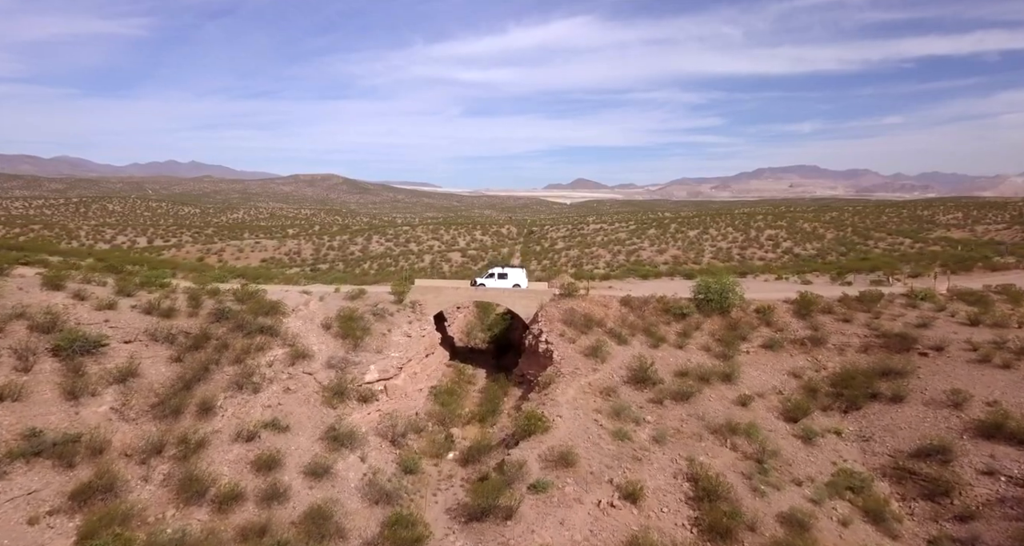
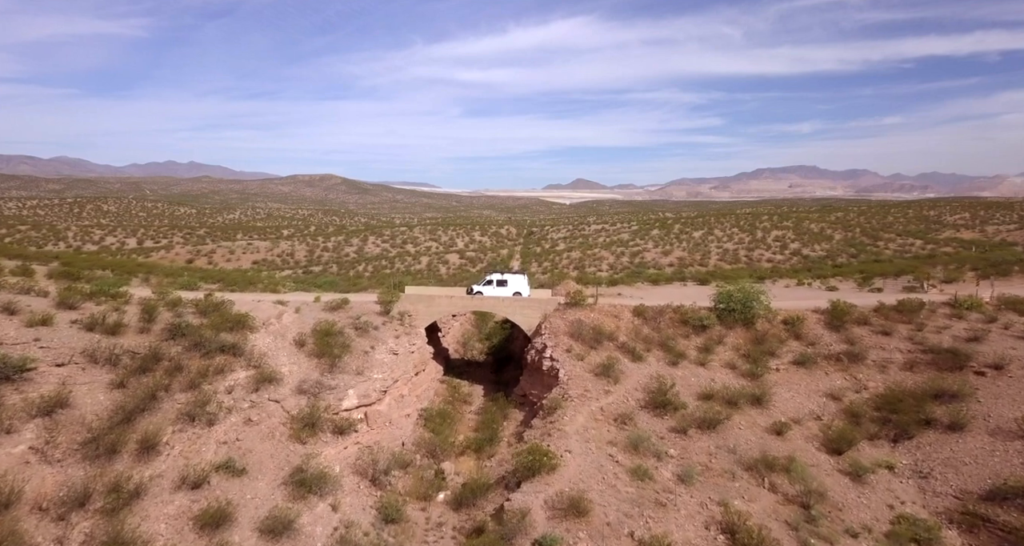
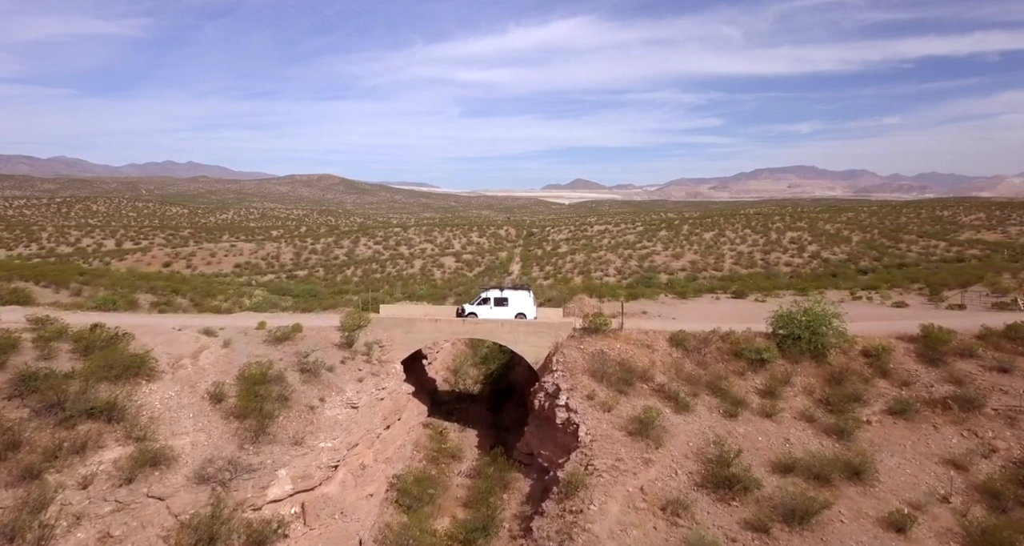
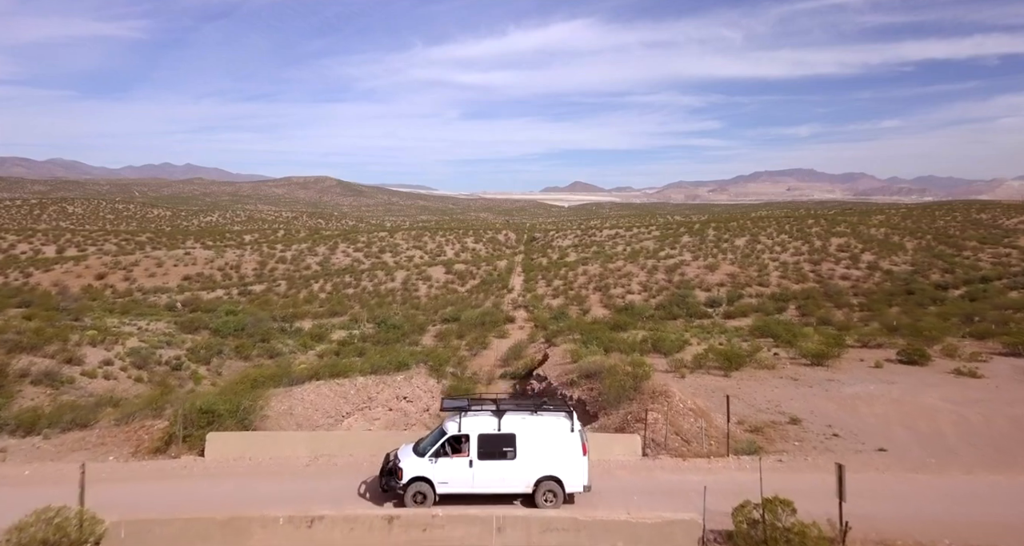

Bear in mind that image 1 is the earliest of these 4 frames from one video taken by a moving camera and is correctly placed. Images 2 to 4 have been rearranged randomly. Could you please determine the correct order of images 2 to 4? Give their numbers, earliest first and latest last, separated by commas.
2, 3, 4
